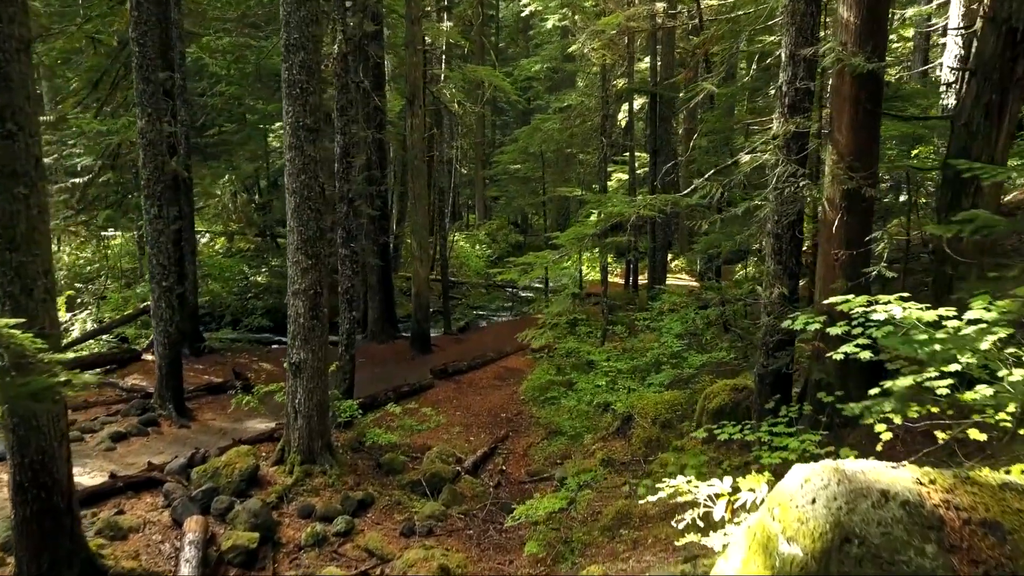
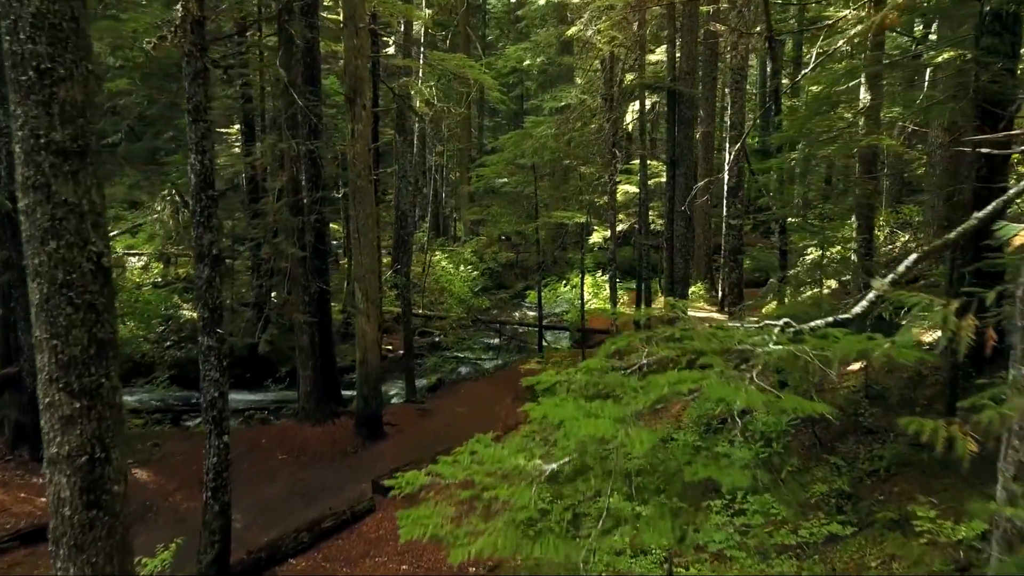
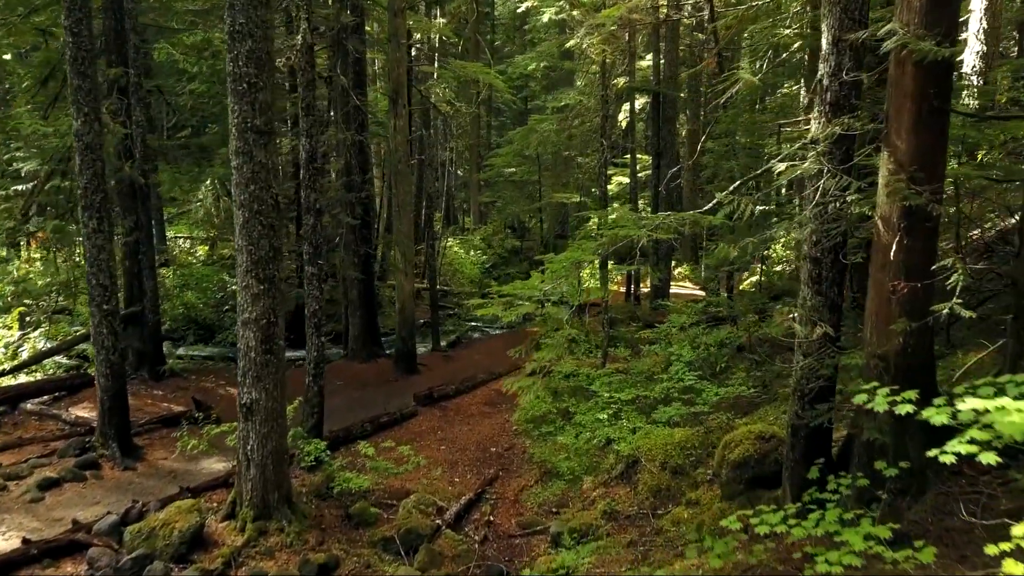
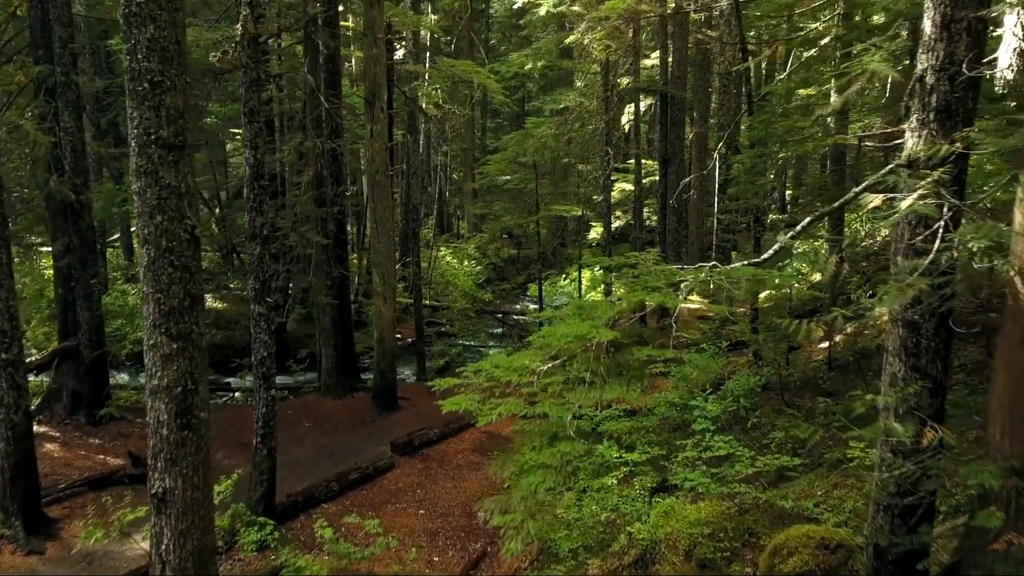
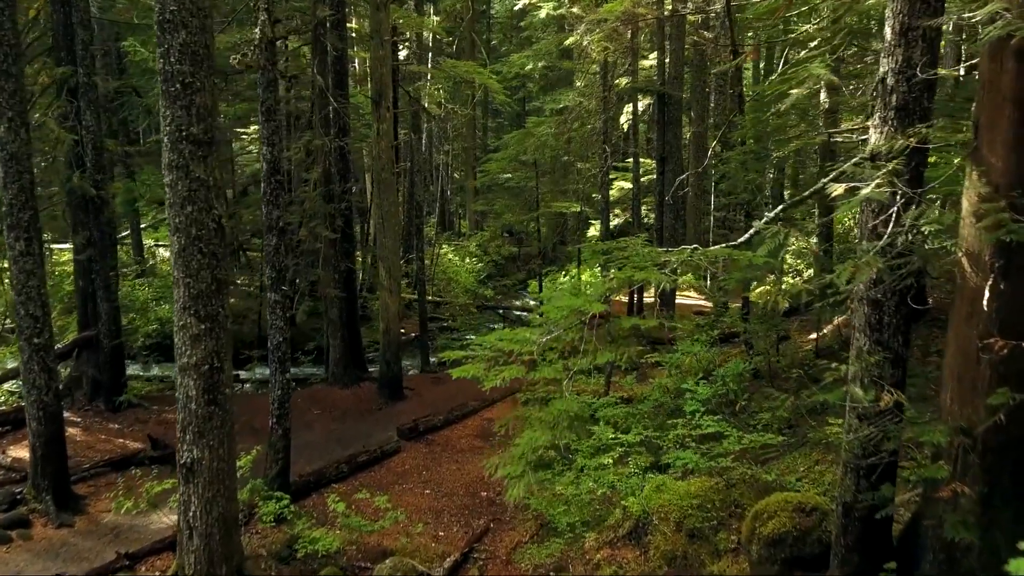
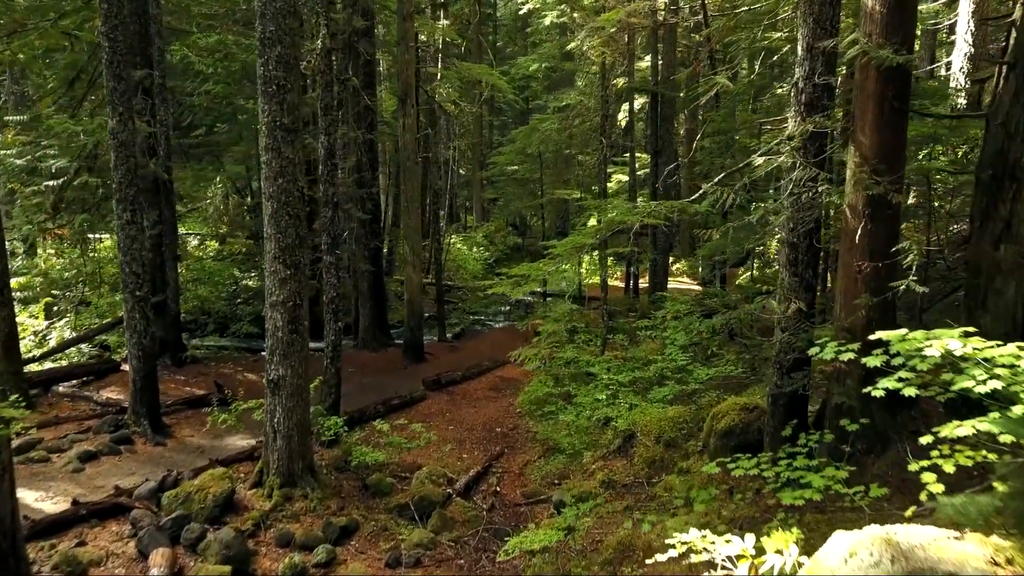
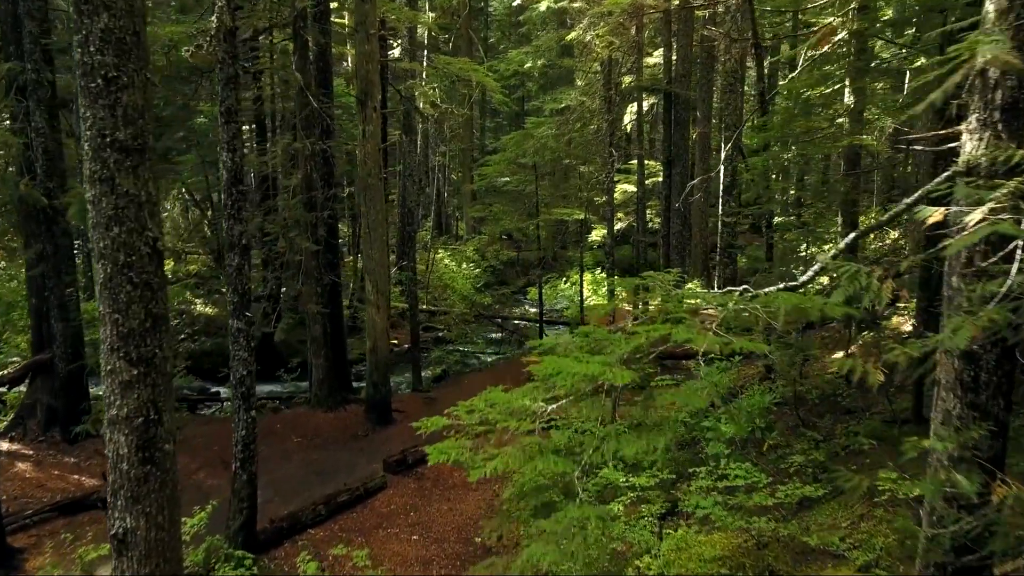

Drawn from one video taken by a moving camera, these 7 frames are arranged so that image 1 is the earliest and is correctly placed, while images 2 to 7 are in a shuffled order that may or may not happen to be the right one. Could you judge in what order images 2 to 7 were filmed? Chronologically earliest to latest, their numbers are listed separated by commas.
6, 3, 5, 4, 7, 2
